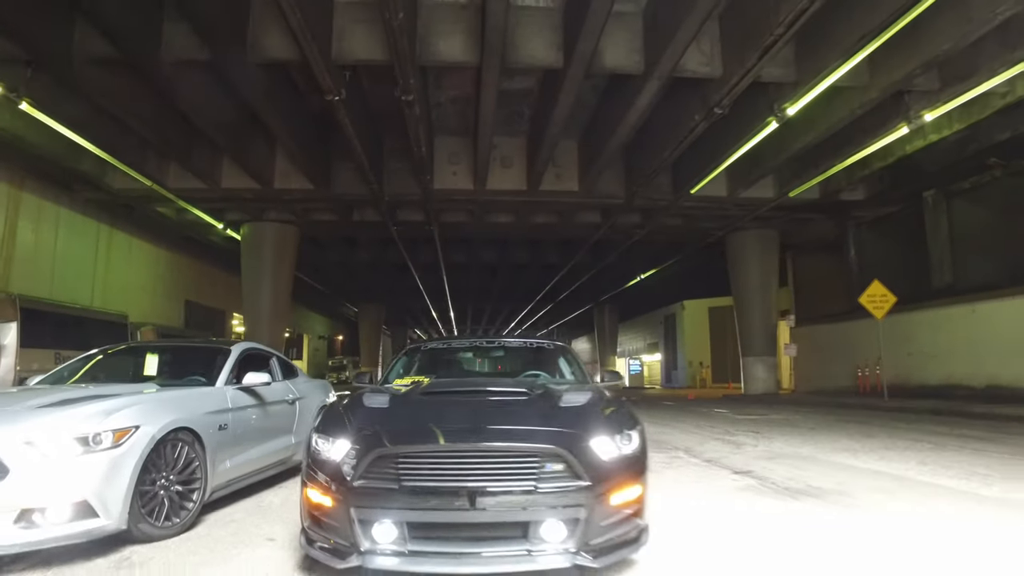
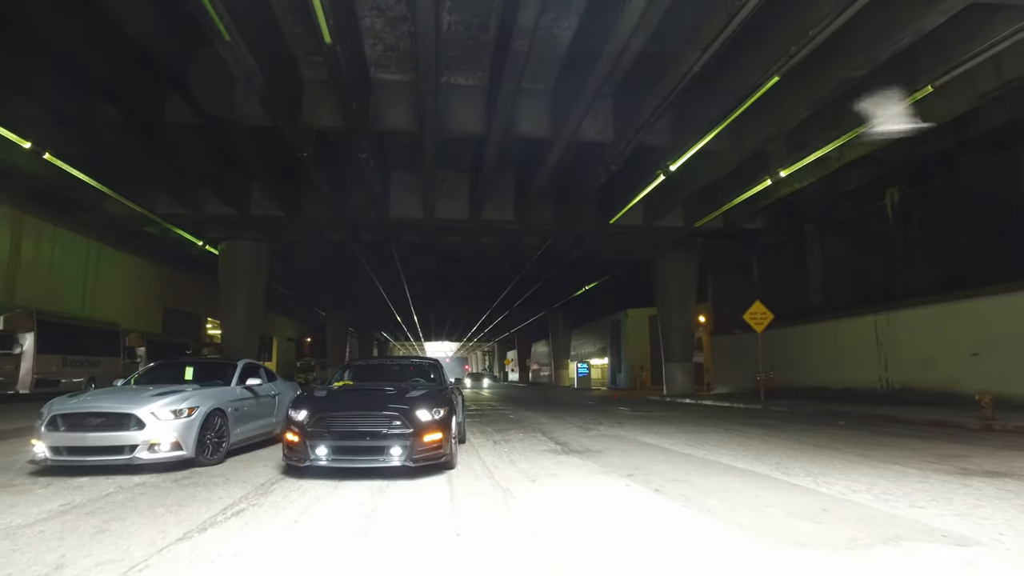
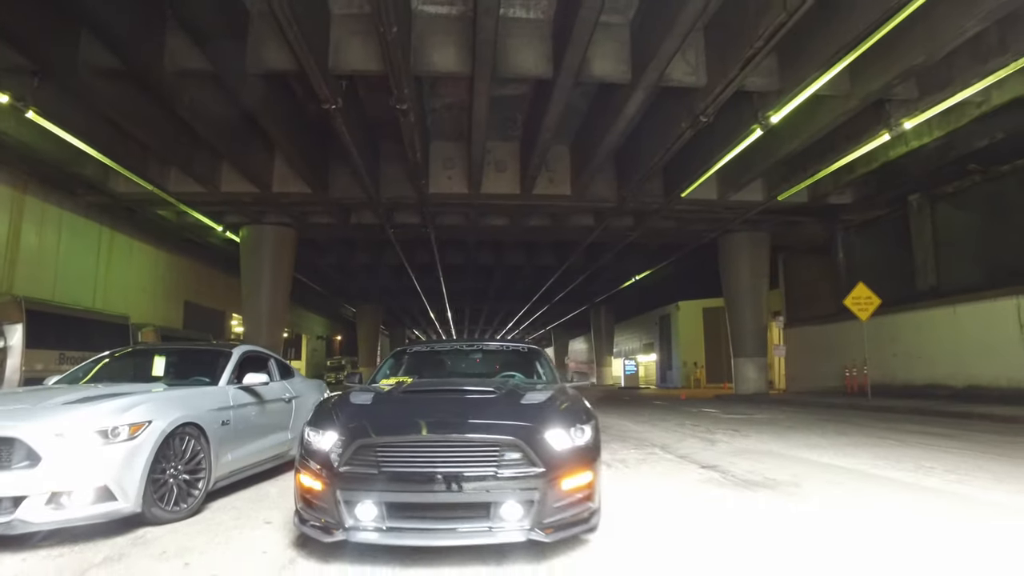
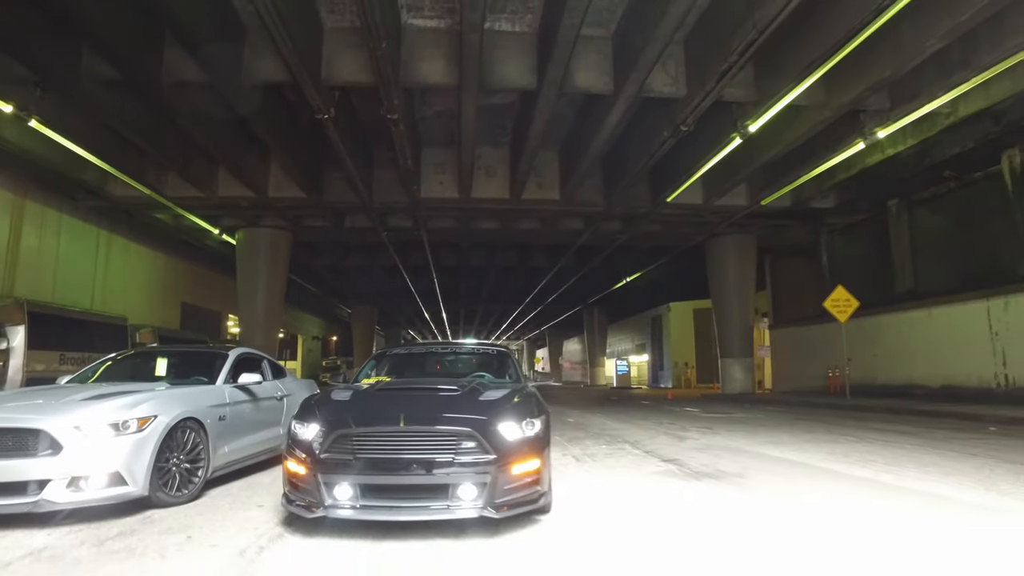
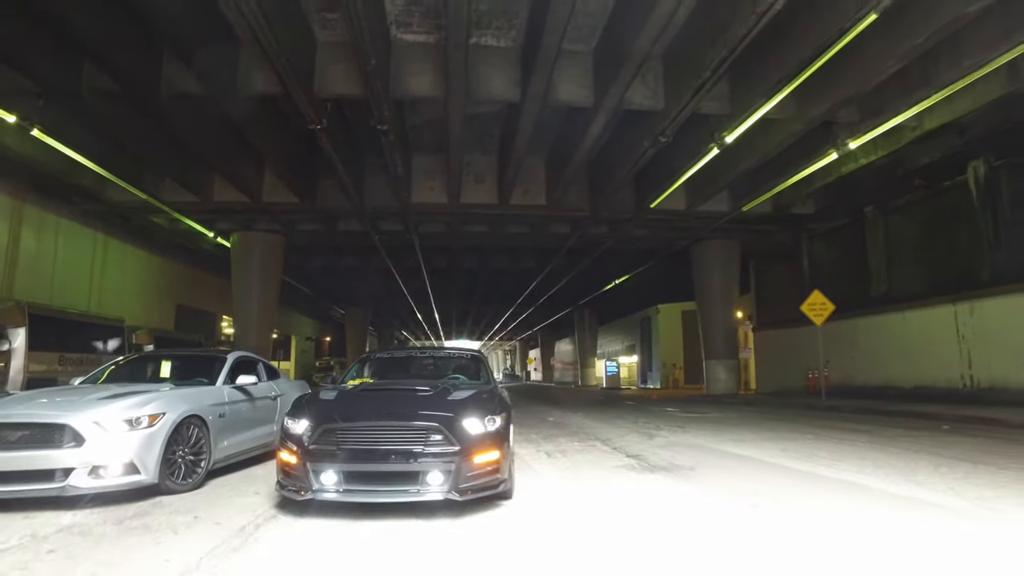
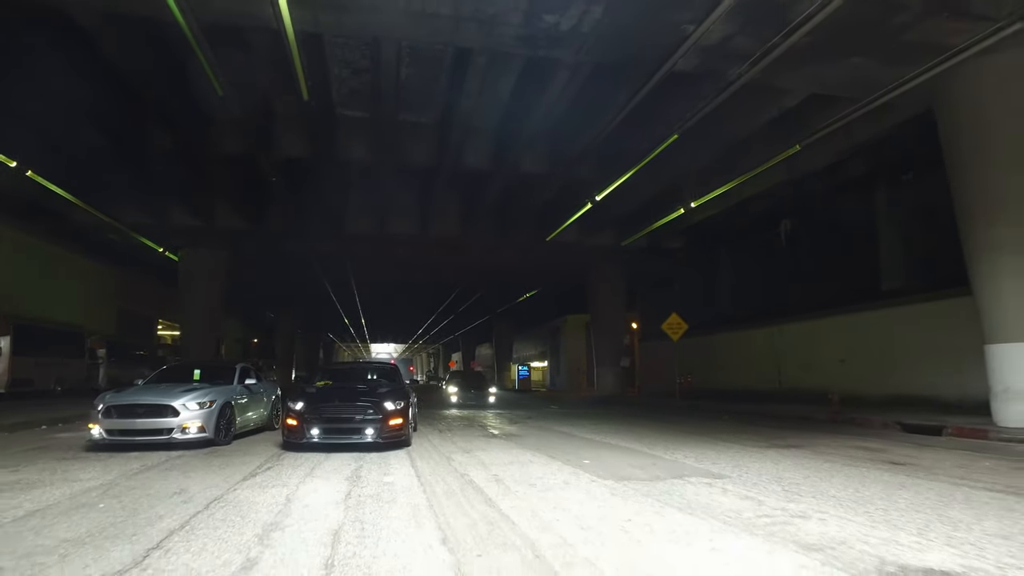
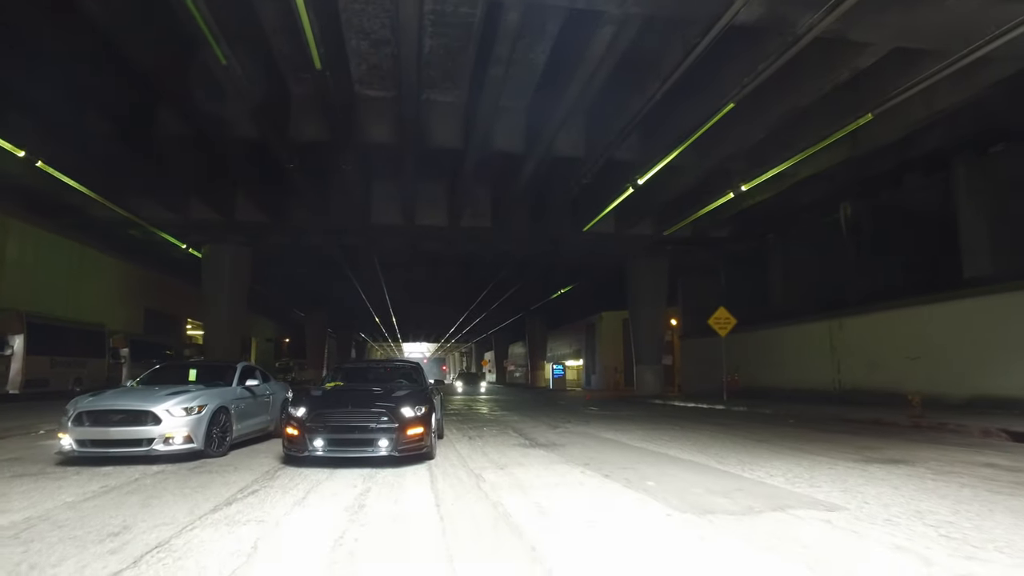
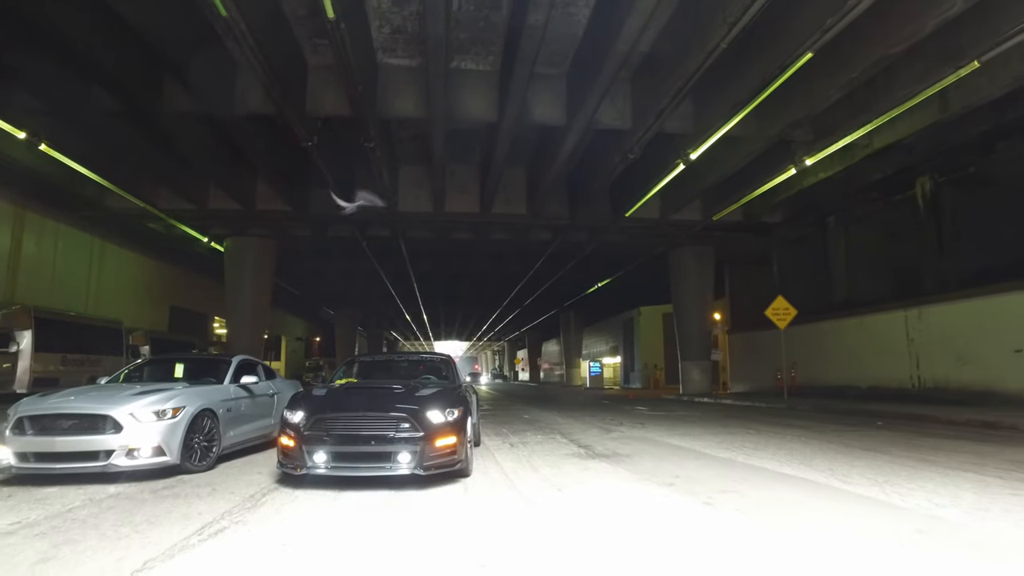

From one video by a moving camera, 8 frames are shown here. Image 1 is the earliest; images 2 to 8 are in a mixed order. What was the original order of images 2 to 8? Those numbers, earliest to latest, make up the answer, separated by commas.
3, 4, 5, 8, 2, 7, 6
